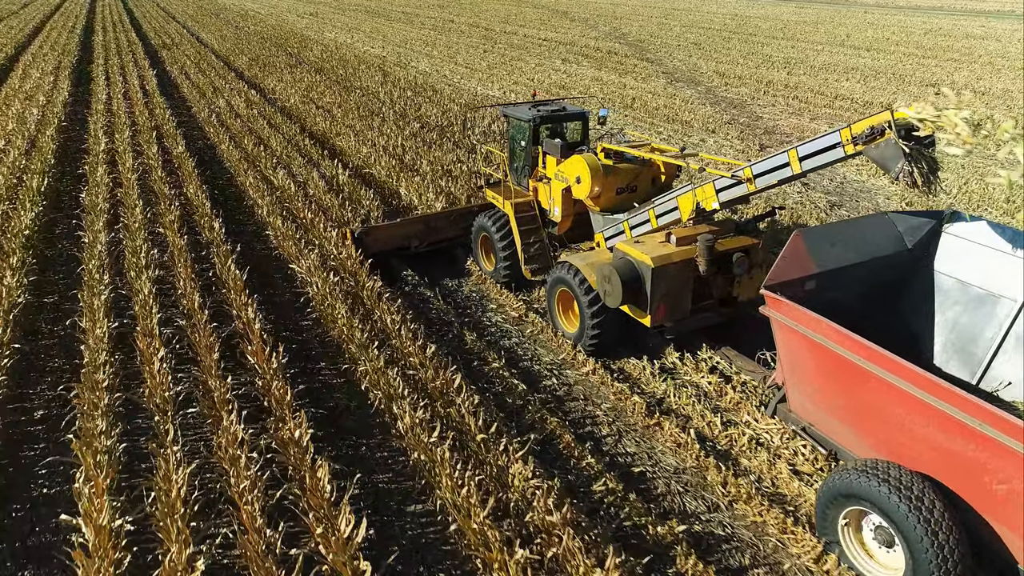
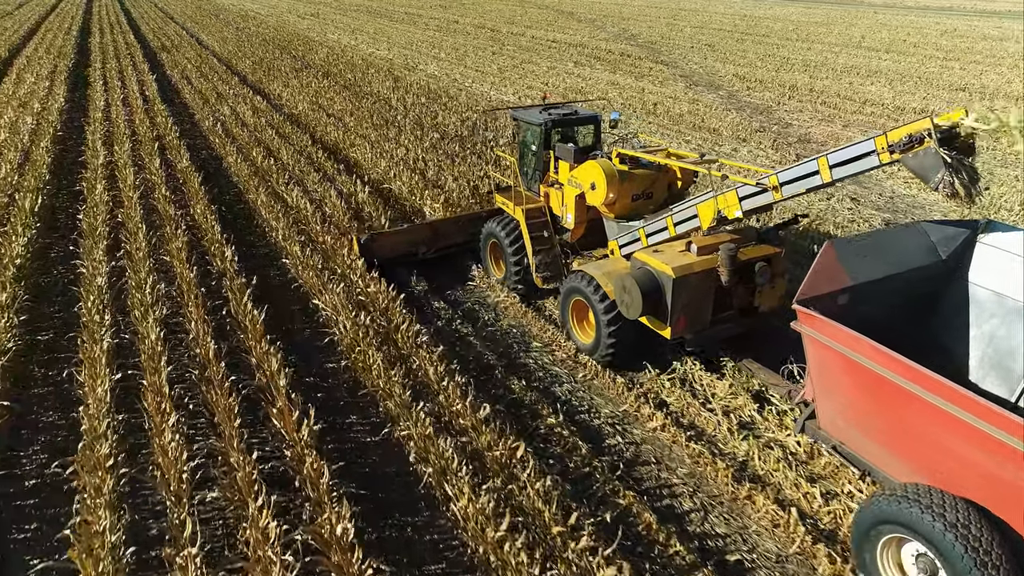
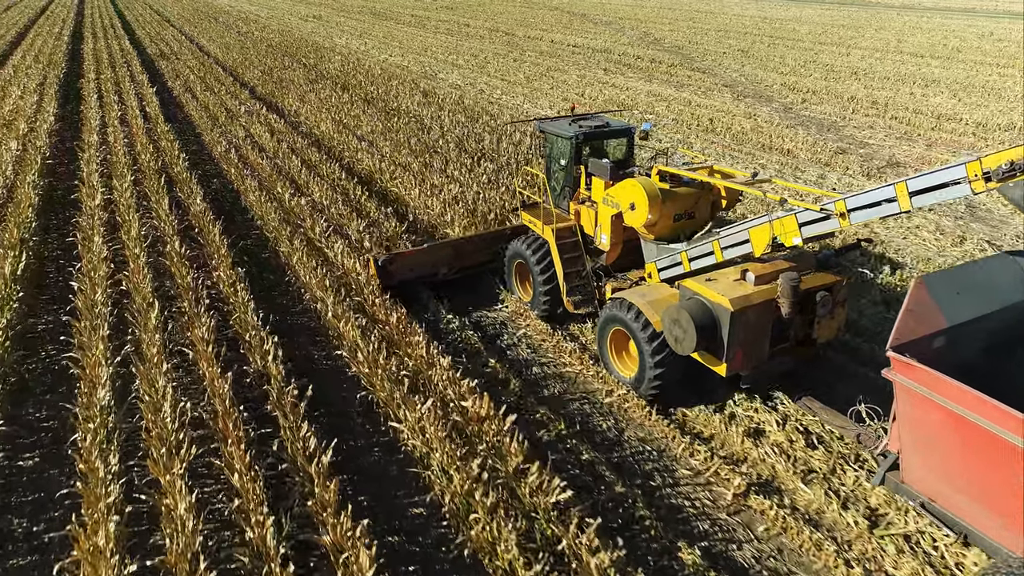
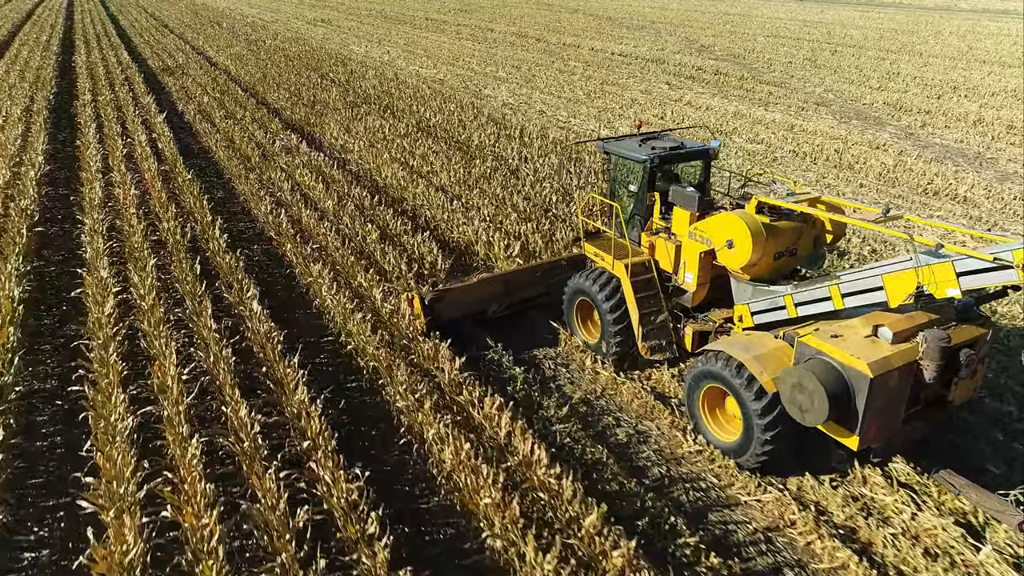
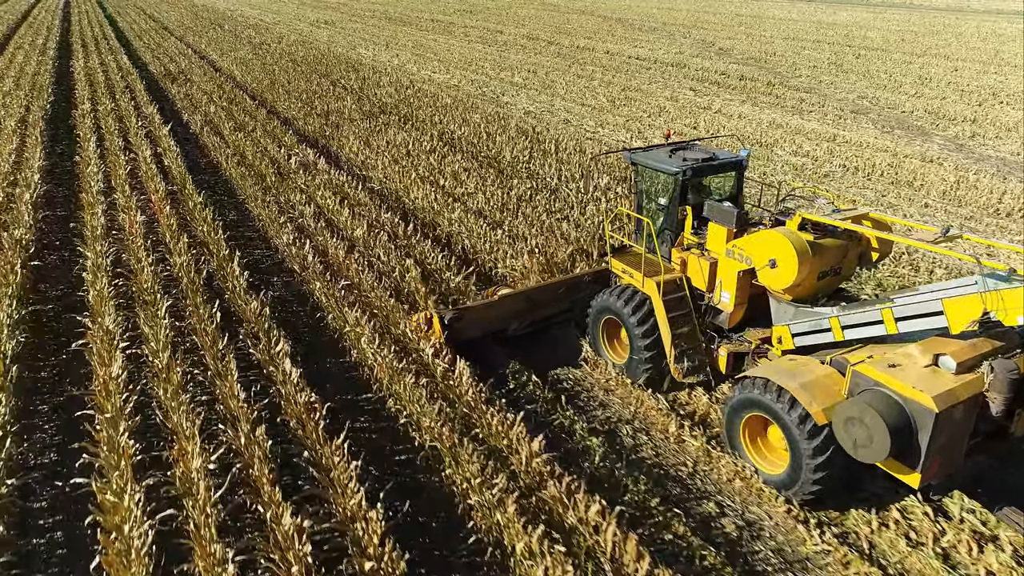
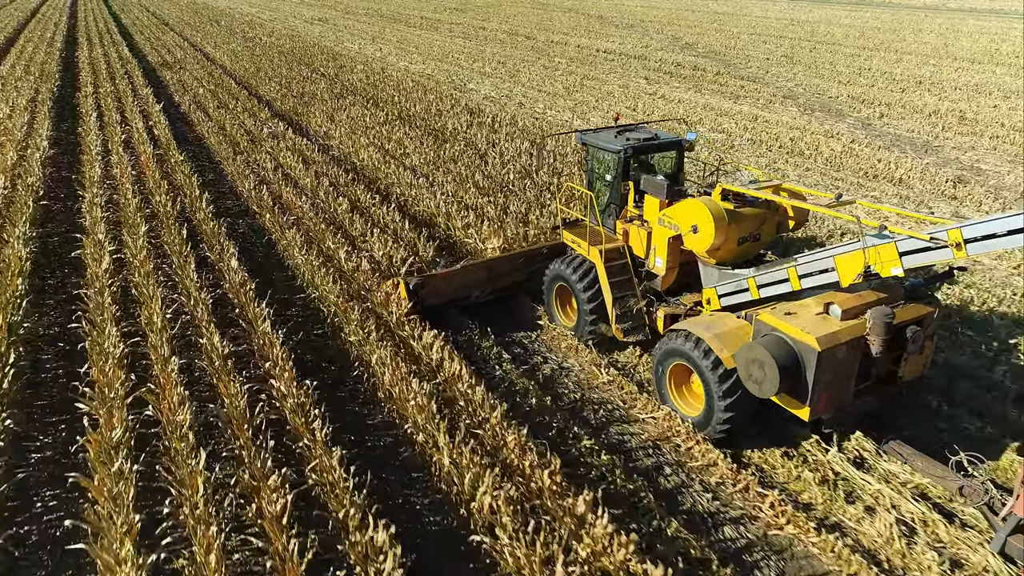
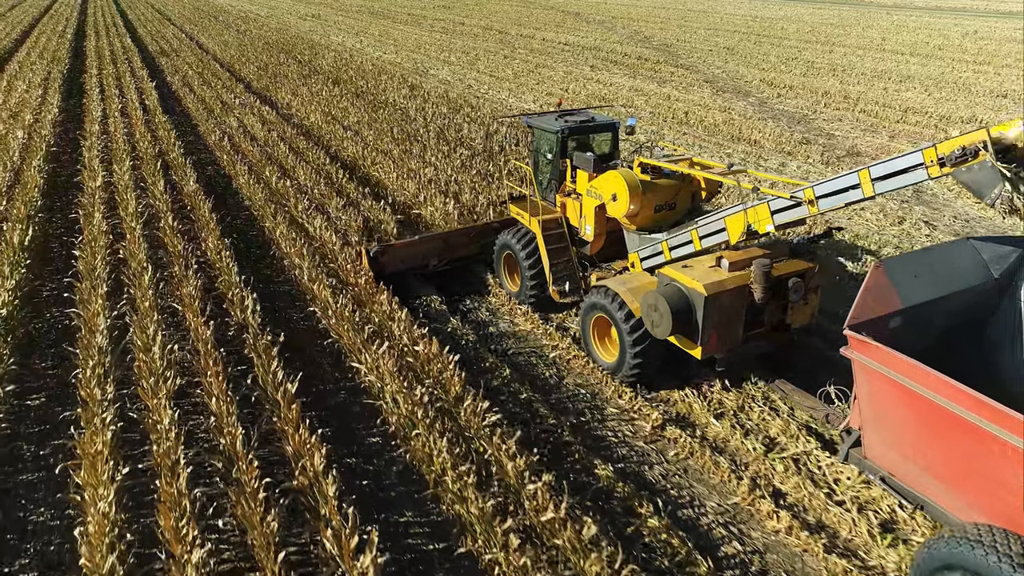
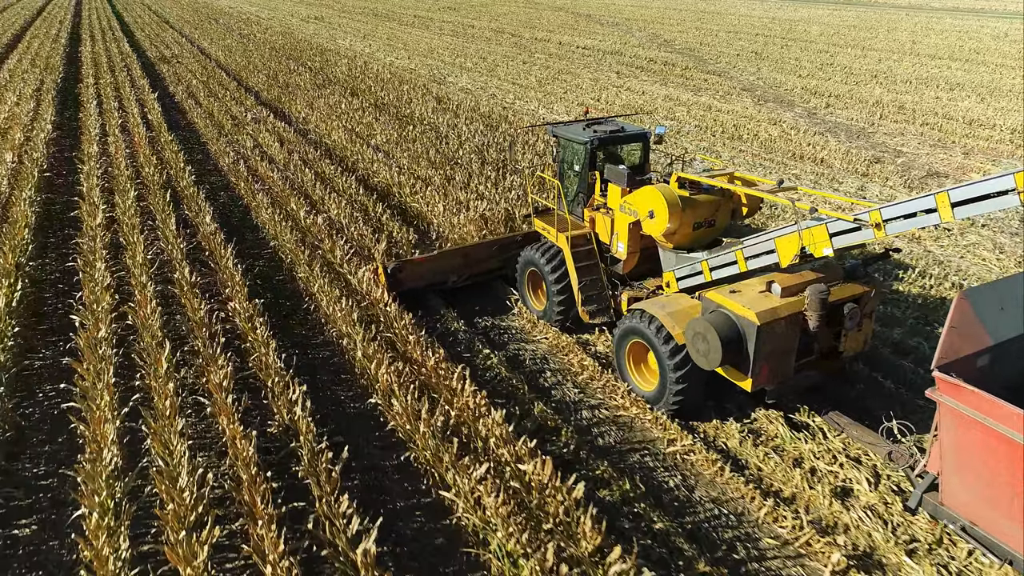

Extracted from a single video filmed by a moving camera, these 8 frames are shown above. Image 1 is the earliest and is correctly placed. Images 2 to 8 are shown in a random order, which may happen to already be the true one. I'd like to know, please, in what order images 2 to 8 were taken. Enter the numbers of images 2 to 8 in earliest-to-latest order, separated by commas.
2, 7, 3, 8, 6, 4, 5
